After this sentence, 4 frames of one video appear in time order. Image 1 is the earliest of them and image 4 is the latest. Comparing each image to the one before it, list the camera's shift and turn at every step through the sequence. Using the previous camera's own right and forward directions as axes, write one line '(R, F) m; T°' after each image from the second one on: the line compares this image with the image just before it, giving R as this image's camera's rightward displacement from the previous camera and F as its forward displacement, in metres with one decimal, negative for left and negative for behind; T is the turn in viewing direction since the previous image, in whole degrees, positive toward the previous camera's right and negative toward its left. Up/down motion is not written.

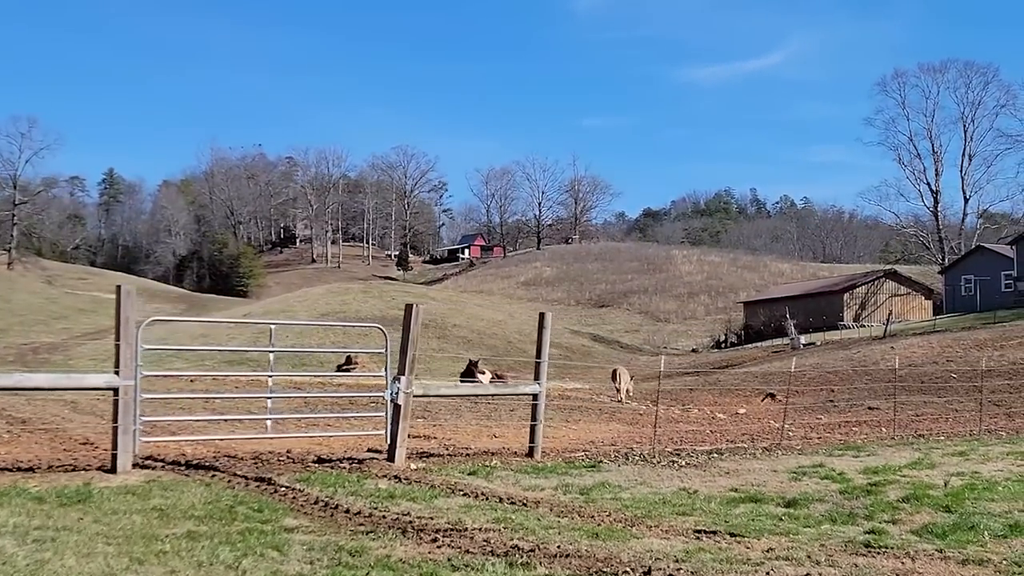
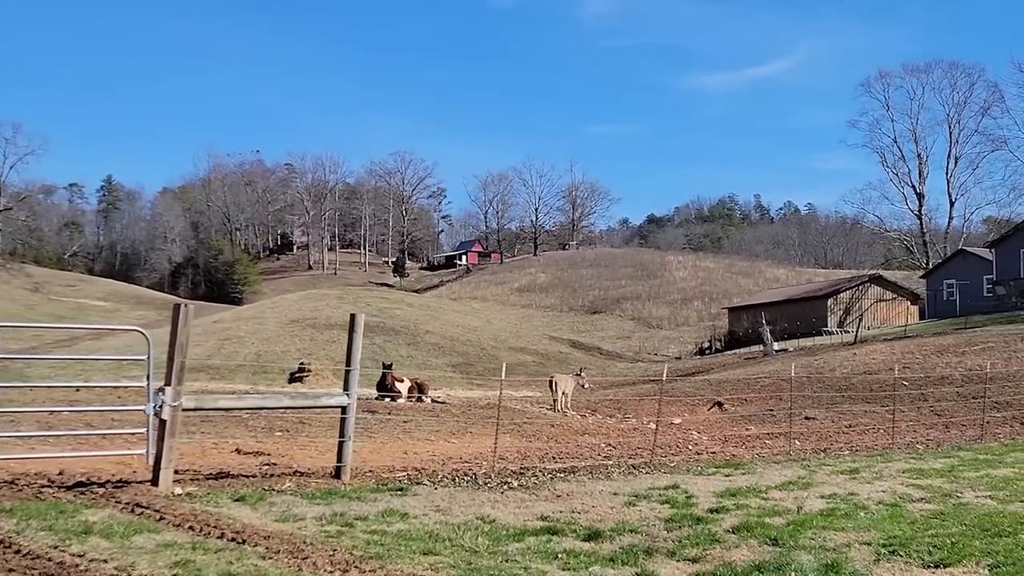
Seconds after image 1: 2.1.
(+1.8, +1.0) m; 0°
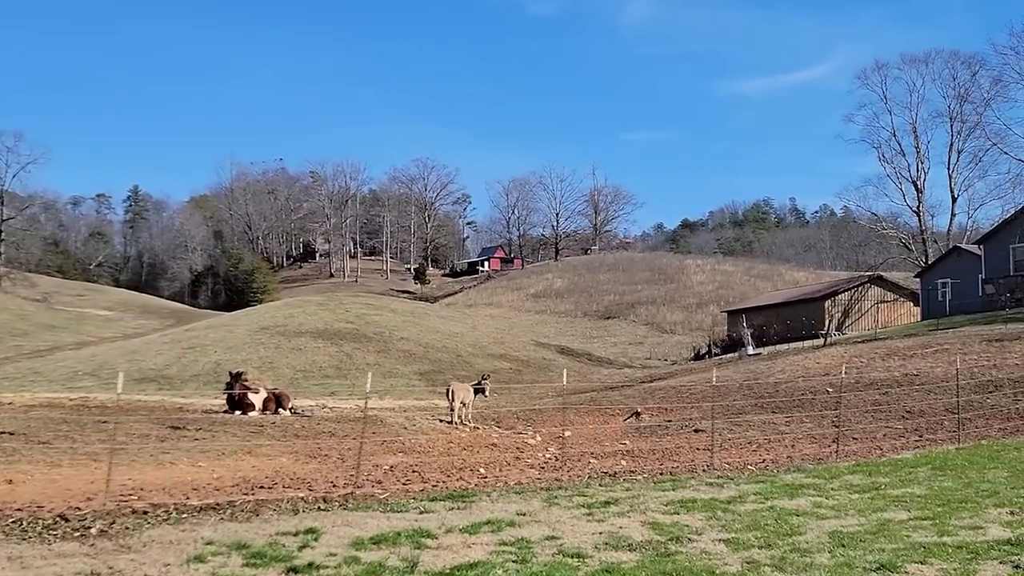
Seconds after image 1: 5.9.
(+3.5, +1.8) m; -2°
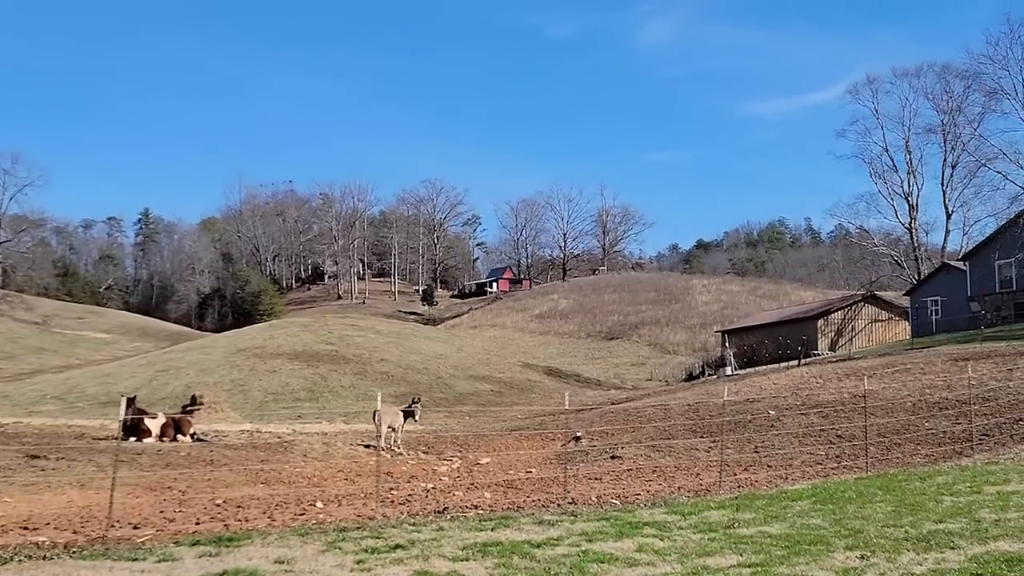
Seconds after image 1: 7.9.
(+2.0, +1.0) m; -1°
